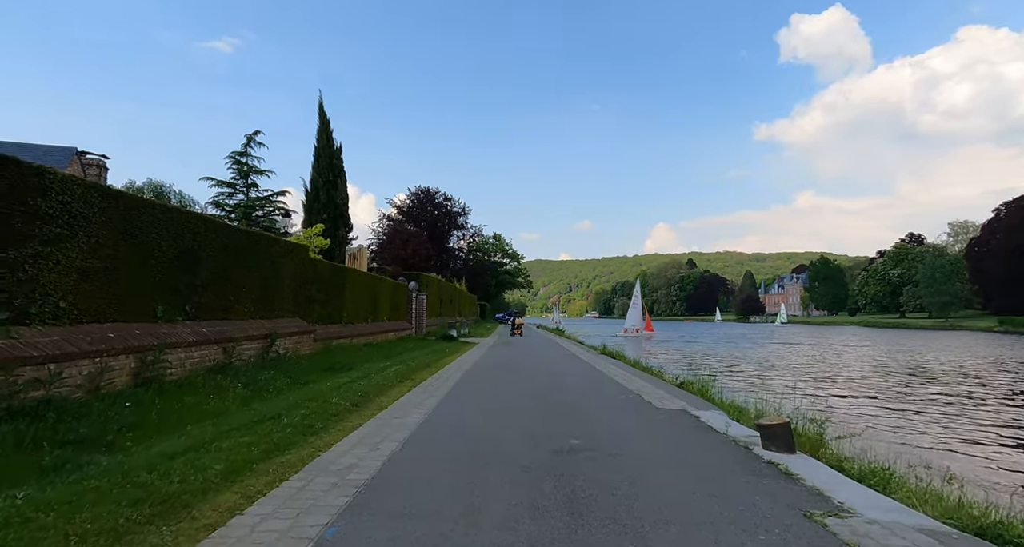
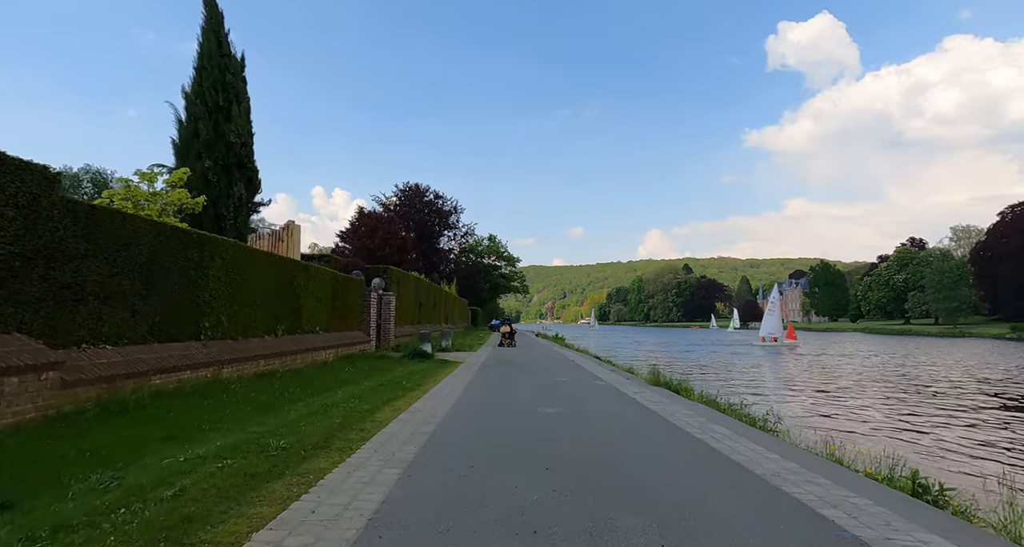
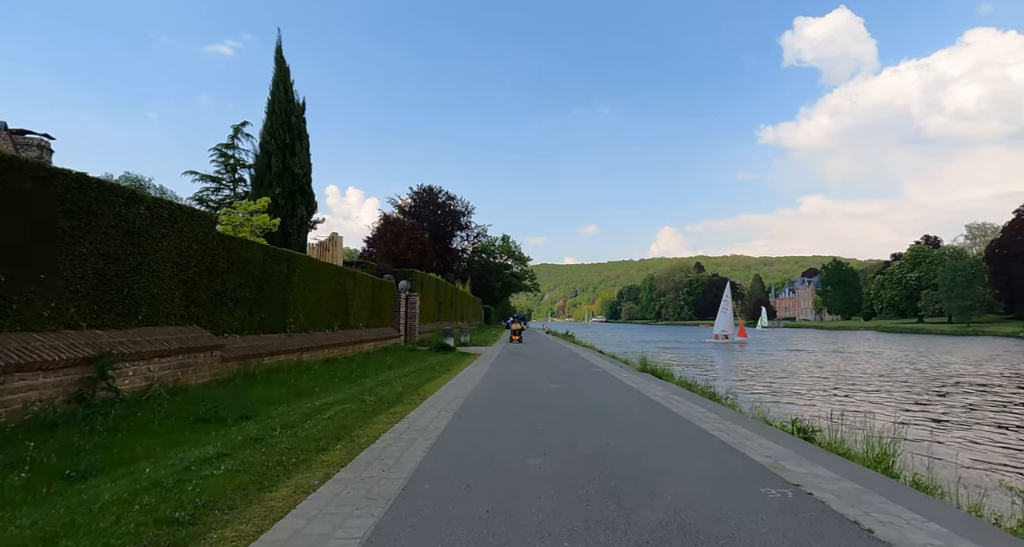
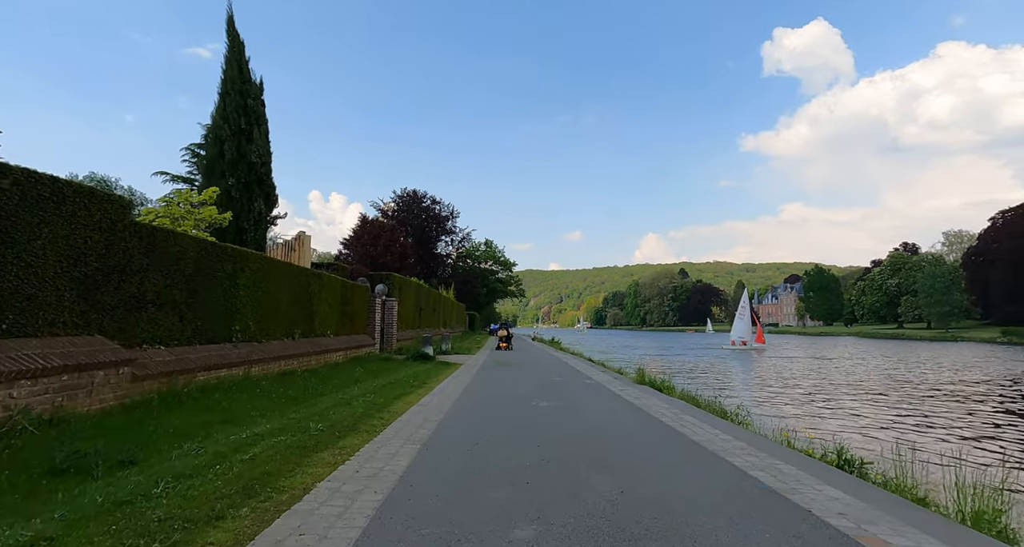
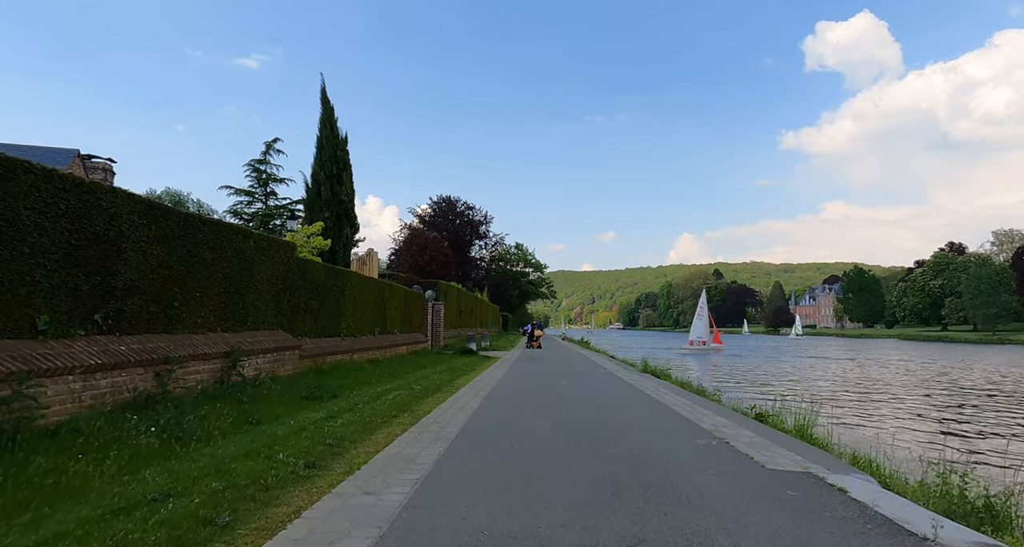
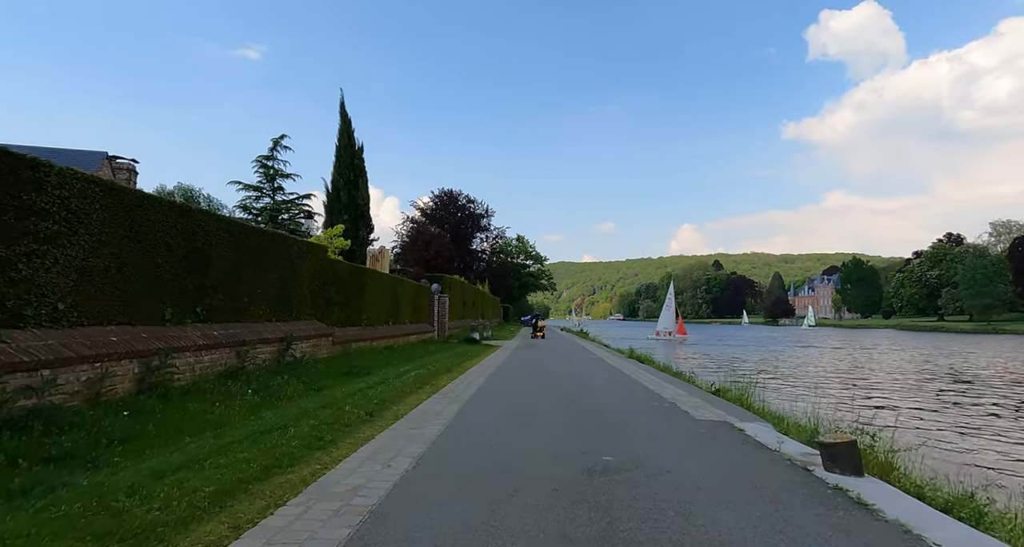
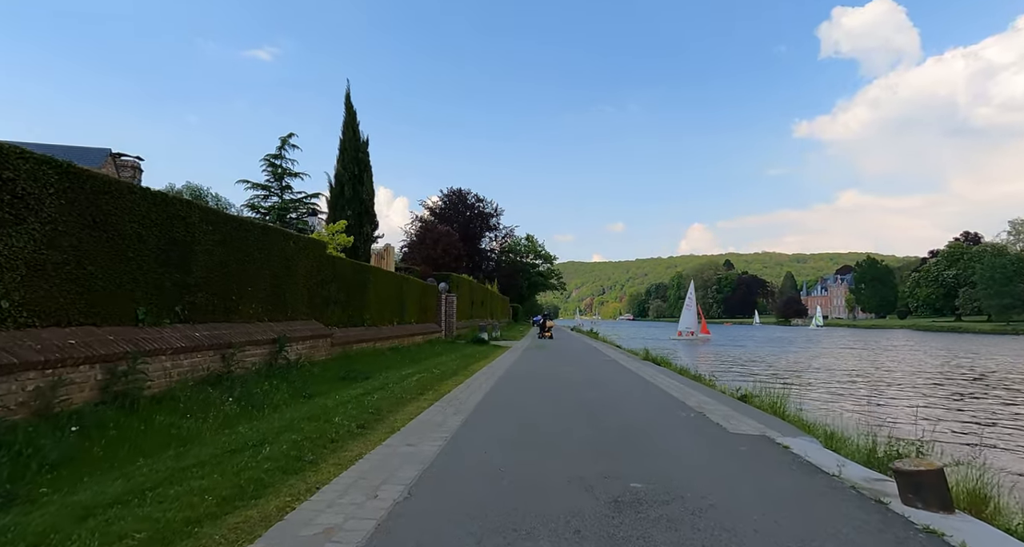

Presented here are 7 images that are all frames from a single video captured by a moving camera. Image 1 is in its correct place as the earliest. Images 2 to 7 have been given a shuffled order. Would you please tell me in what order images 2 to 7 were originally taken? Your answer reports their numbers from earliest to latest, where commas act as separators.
6, 7, 5, 3, 4, 2
